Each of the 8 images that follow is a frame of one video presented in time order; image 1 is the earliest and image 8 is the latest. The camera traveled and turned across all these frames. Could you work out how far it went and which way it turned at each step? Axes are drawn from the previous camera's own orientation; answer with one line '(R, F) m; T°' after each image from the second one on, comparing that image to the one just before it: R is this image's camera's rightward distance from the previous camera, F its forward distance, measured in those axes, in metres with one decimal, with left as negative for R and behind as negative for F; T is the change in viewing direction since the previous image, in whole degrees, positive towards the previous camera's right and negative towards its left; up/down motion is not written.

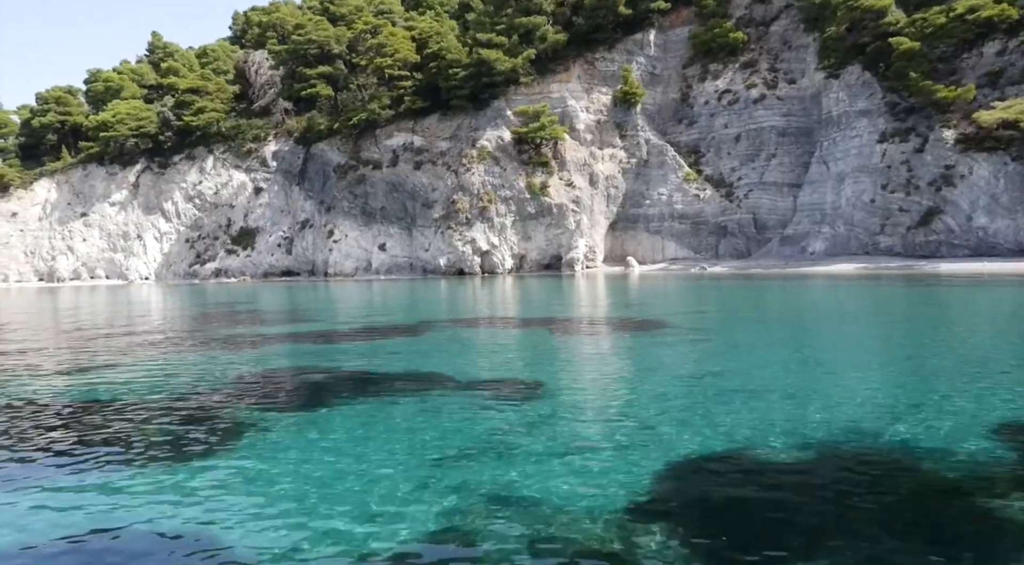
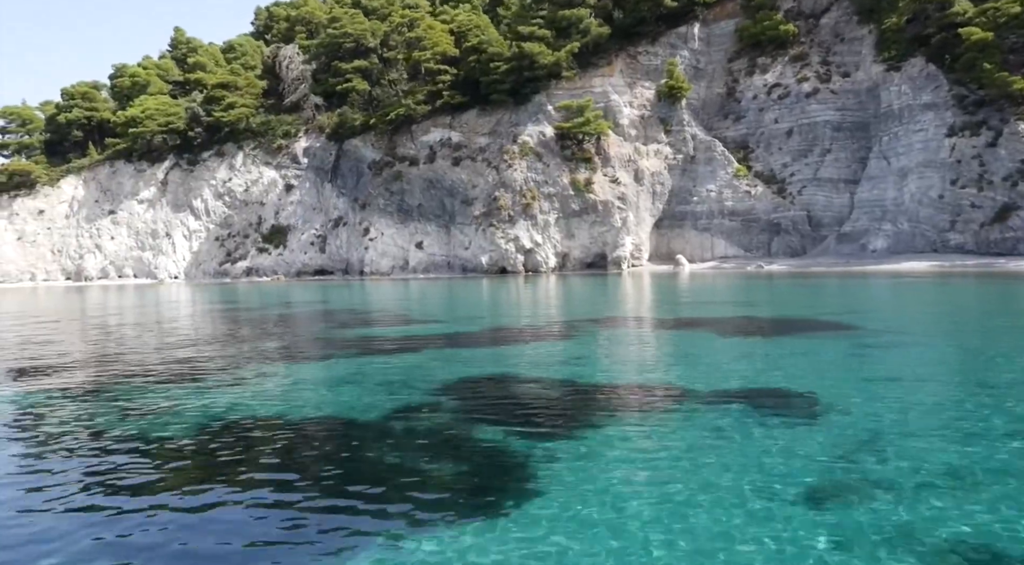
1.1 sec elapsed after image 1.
(-2.2, +0.9) m; 0°
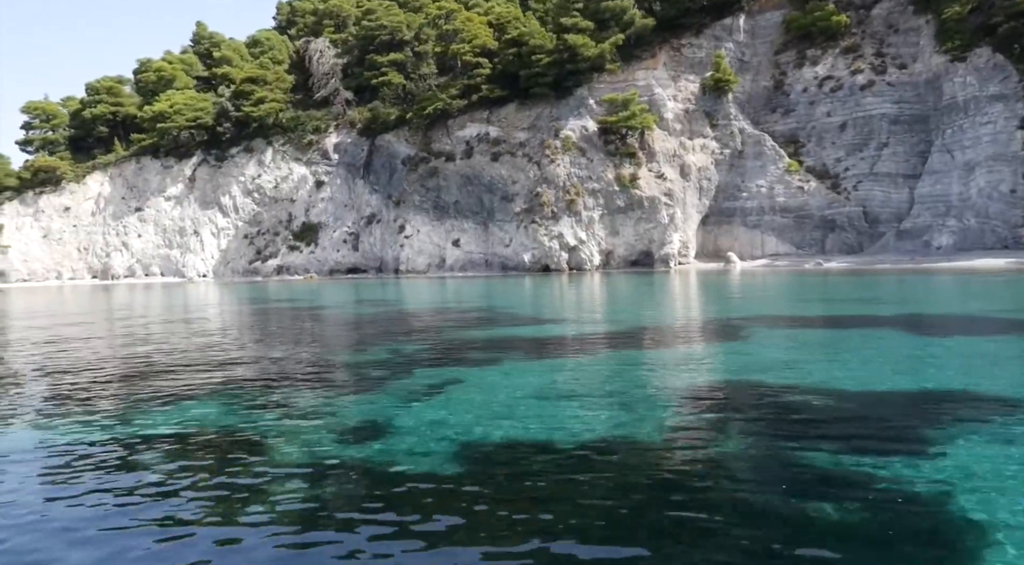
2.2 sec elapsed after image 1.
(-2.1, +1.0) m; 0°
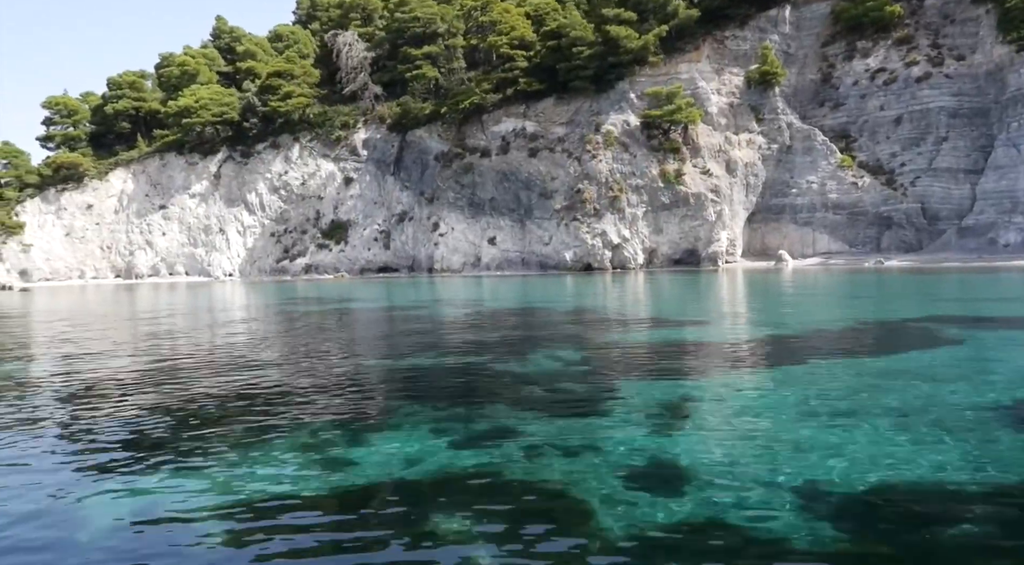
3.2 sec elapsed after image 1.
(-1.9, +1.2) m; 0°
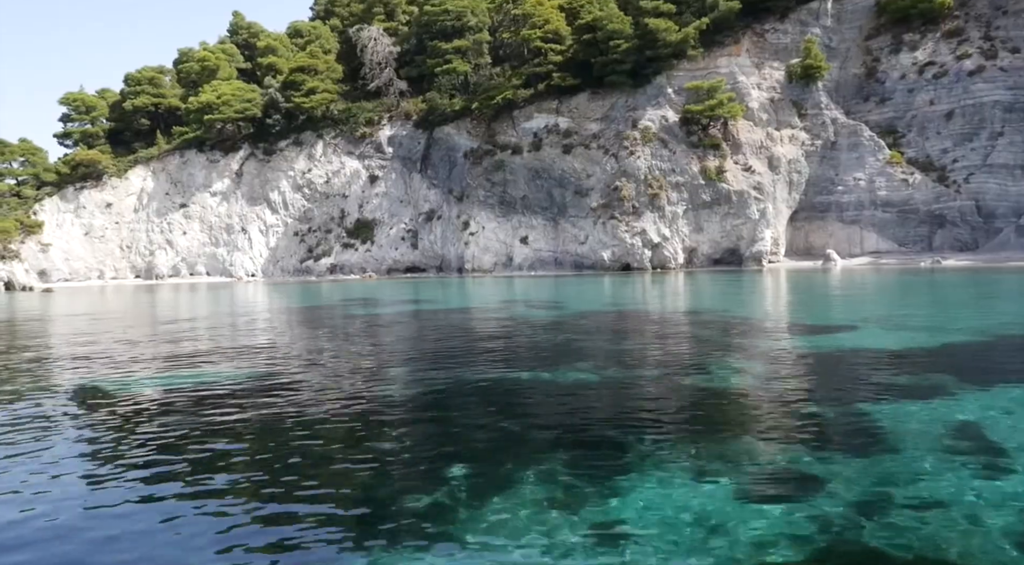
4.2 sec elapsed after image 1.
(-1.6, +1.1) m; 0°
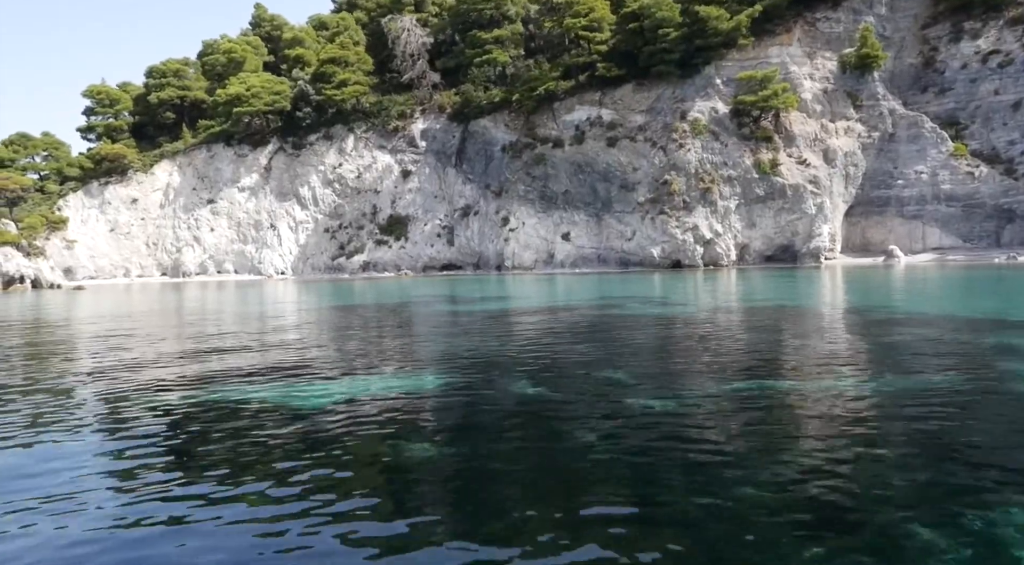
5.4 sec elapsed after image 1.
(-2.0, +1.3) m; 0°
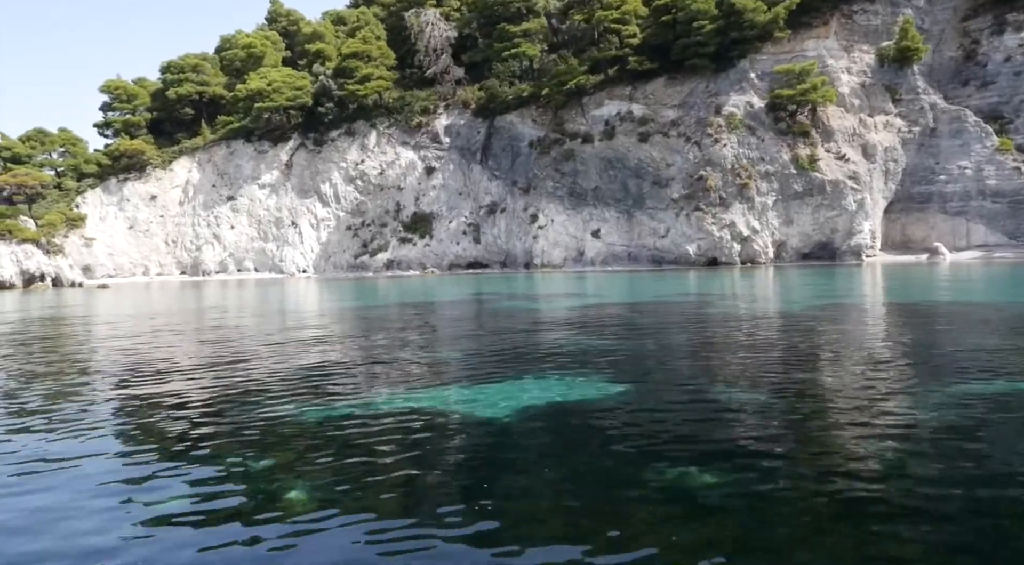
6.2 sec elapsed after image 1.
(-1.4, +0.8) m; 0°
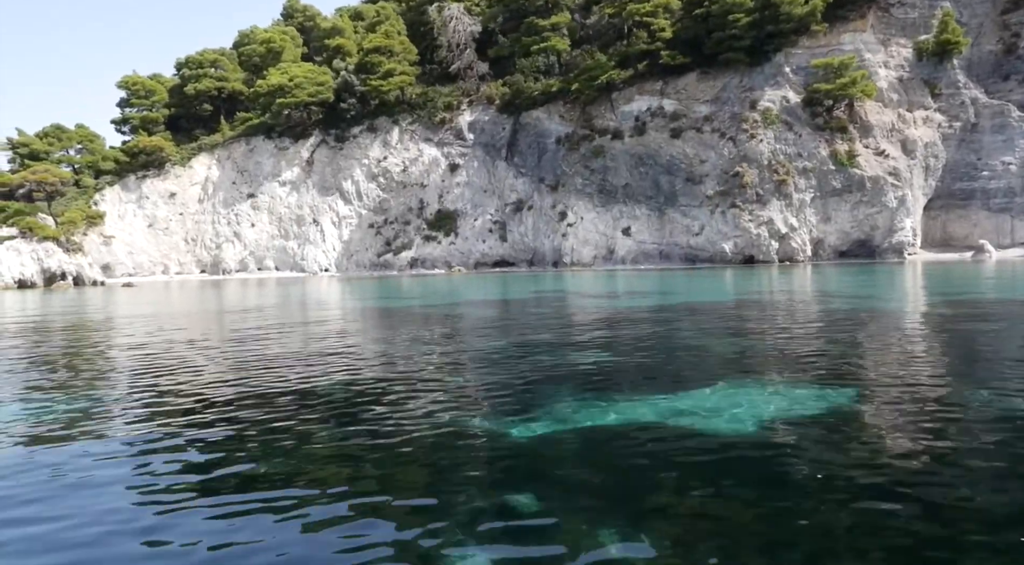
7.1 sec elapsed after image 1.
(-1.4, +0.7) m; 0°
